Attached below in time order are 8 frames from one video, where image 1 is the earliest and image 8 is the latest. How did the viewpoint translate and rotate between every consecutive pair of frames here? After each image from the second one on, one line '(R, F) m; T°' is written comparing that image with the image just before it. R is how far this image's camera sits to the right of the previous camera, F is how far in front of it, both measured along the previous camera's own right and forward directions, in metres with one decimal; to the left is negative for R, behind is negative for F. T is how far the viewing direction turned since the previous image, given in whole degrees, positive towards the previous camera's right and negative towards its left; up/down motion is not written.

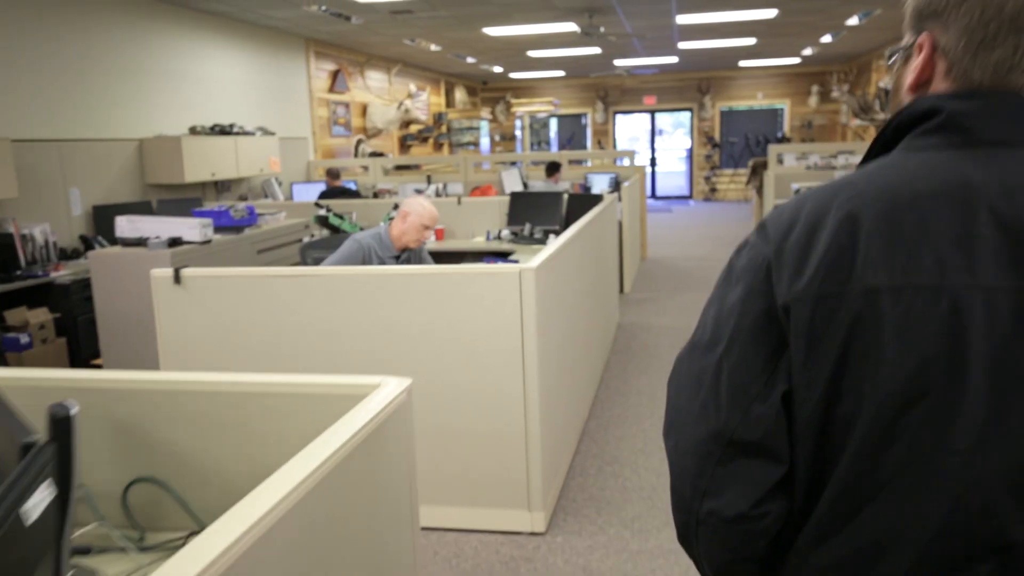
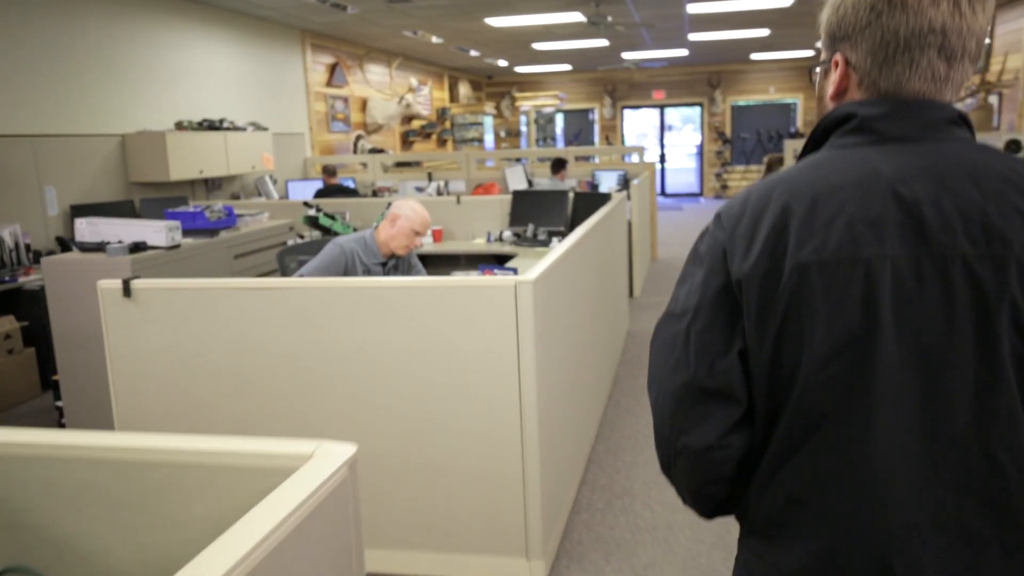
(0.0, +0.4) m; -1°
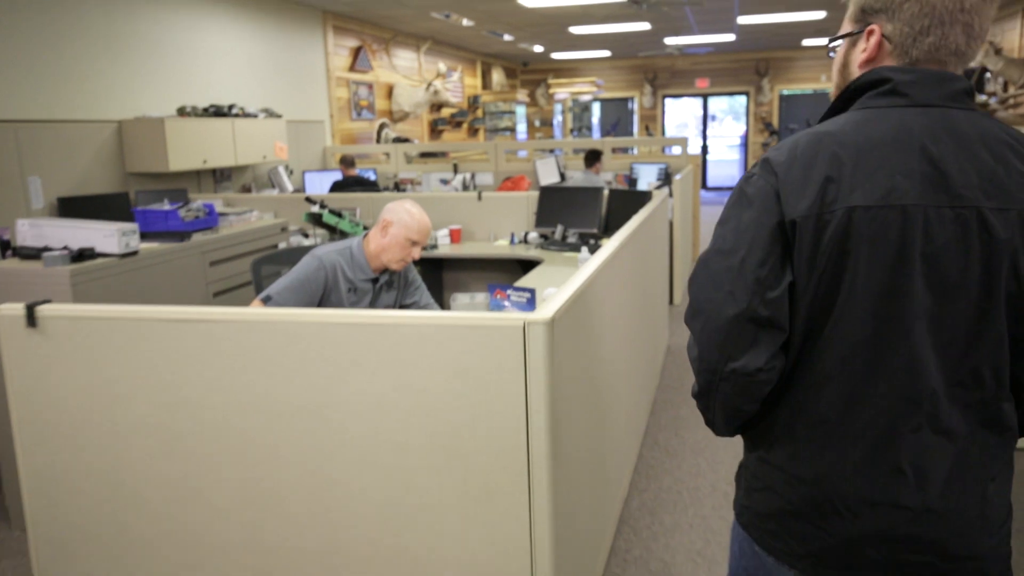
(+0.1, +0.6) m; -3°
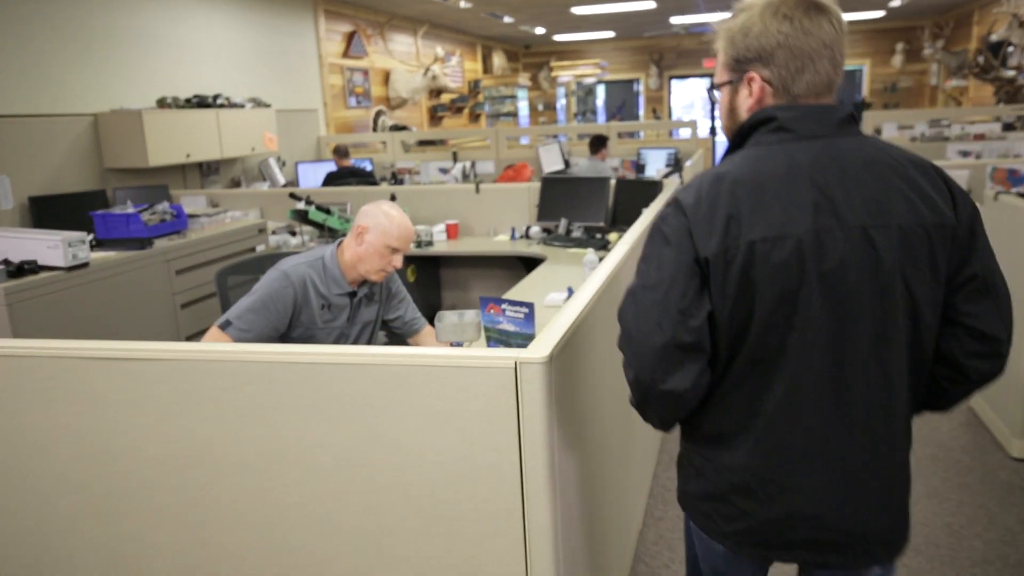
(0.0, +0.4) m; -1°
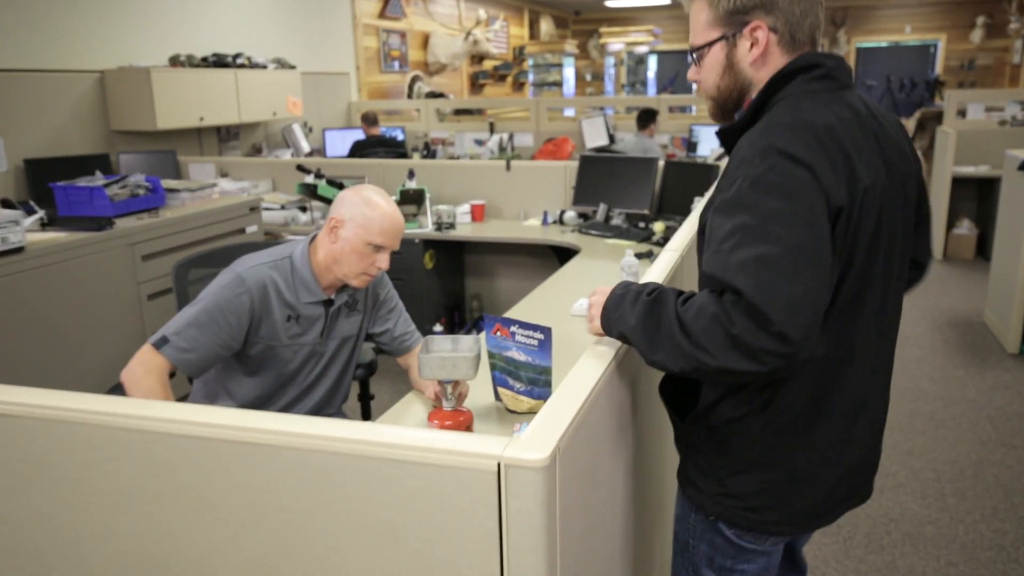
(+0.1, +0.5) m; -3°
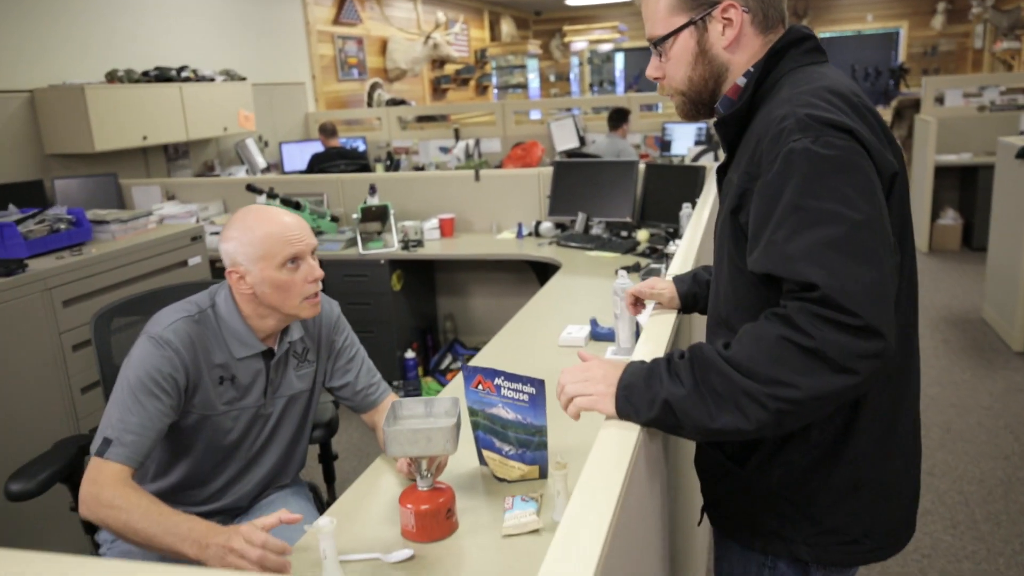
(0.0, +0.3) m; +2°
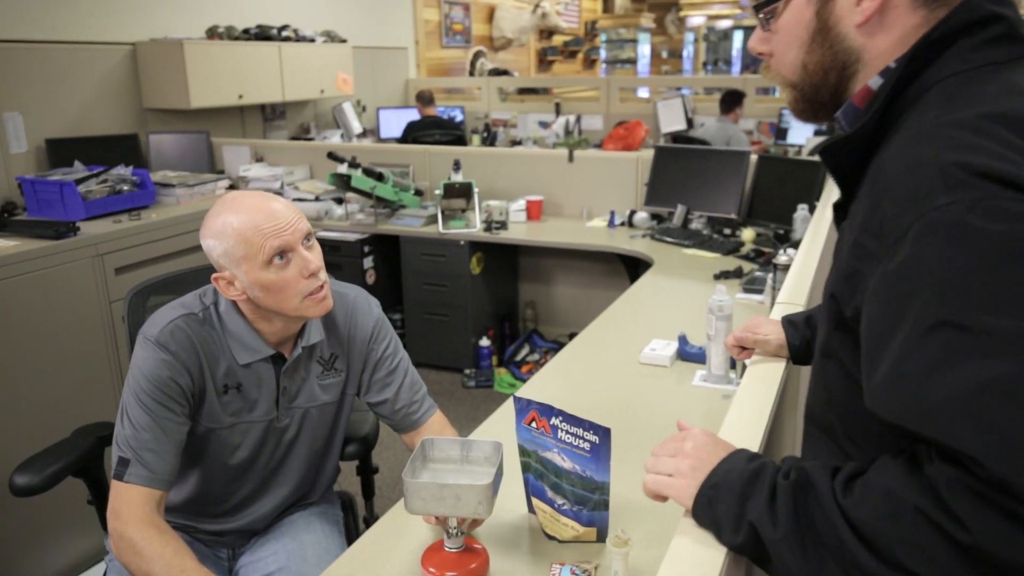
(0.0, +0.3) m; -7°
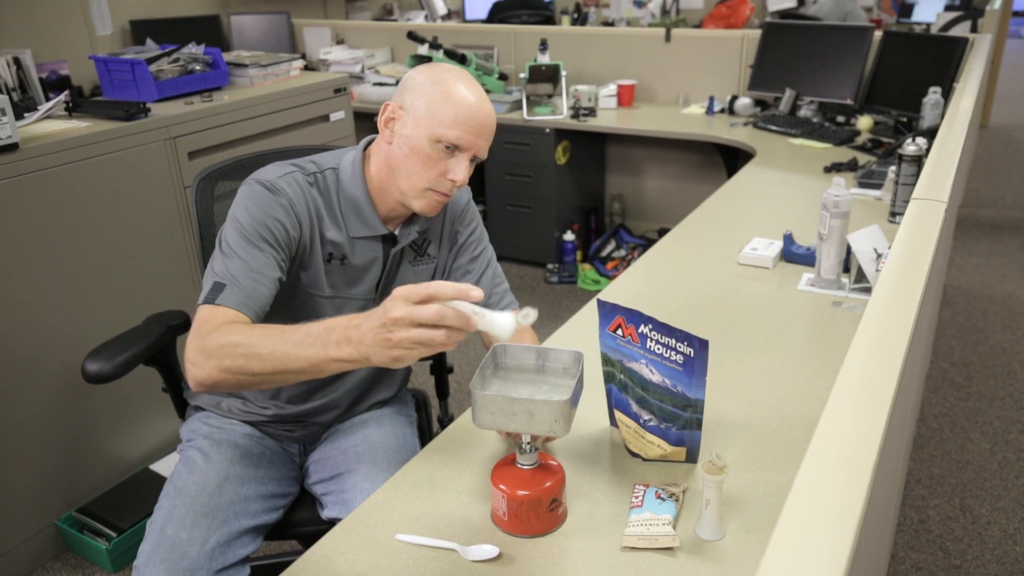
(0.0, +0.2) m; -6°
